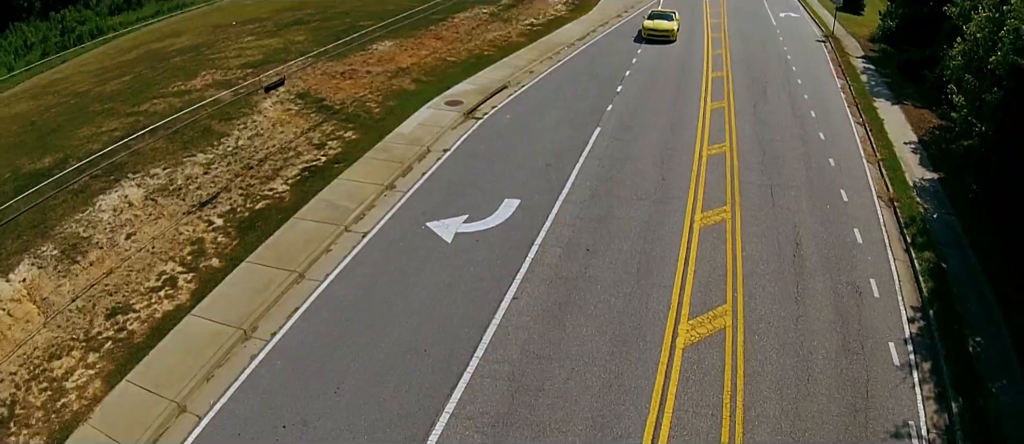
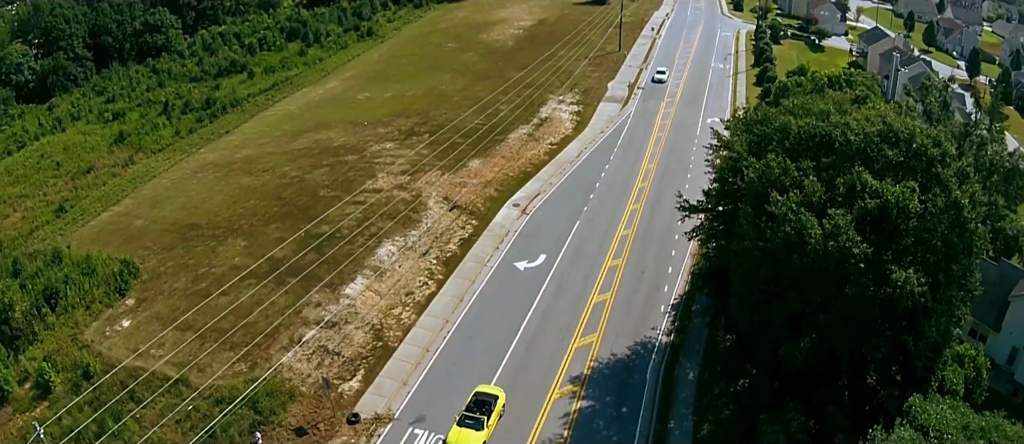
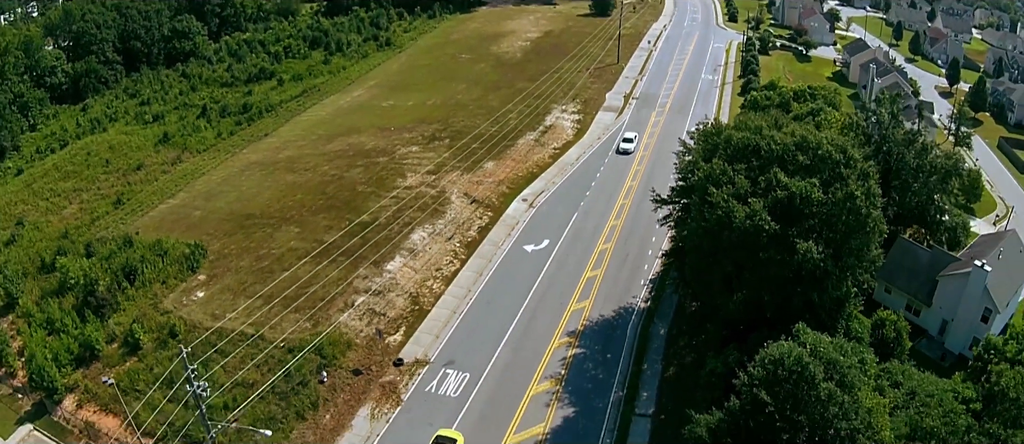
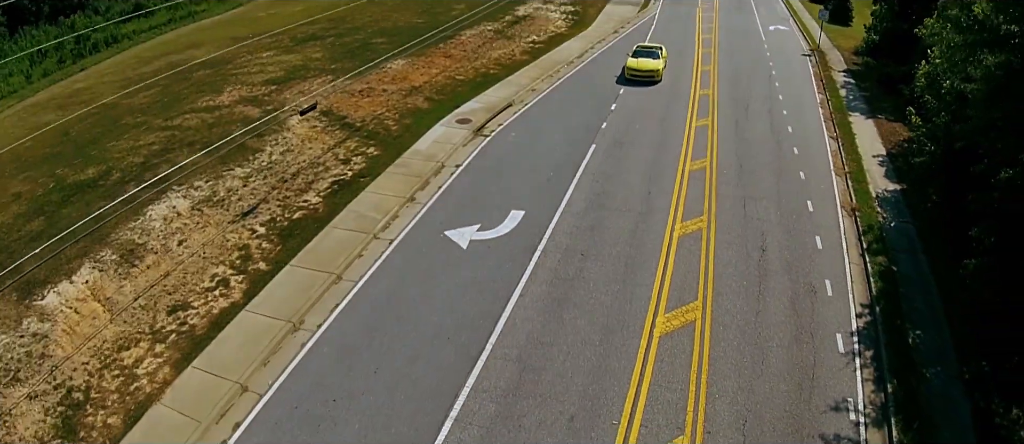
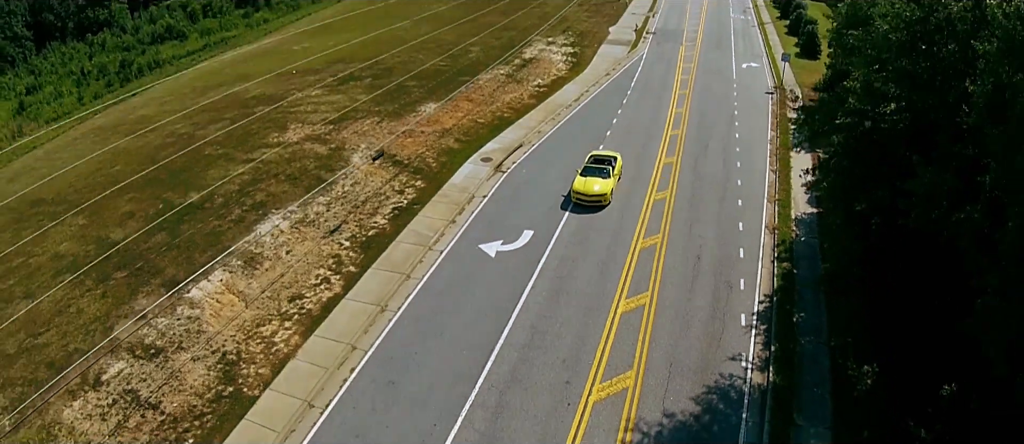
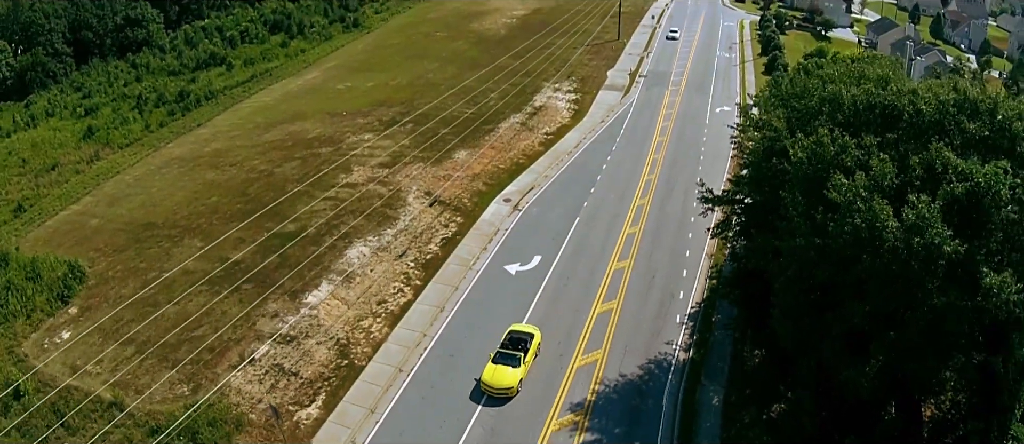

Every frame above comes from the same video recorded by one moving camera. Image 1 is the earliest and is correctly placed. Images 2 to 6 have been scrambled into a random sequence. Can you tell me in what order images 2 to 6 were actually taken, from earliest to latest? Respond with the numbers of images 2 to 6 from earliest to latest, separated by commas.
4, 5, 6, 2, 3
